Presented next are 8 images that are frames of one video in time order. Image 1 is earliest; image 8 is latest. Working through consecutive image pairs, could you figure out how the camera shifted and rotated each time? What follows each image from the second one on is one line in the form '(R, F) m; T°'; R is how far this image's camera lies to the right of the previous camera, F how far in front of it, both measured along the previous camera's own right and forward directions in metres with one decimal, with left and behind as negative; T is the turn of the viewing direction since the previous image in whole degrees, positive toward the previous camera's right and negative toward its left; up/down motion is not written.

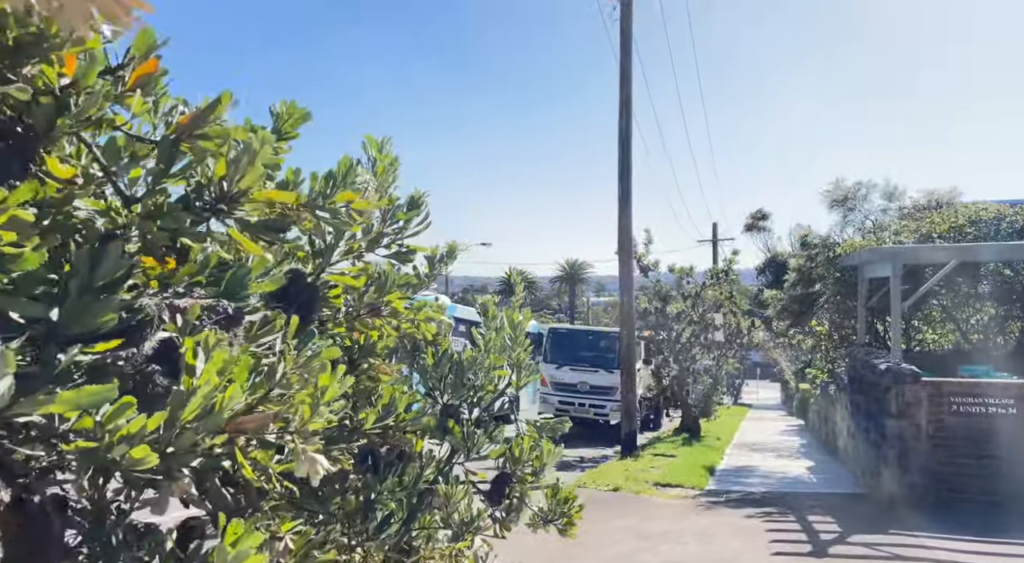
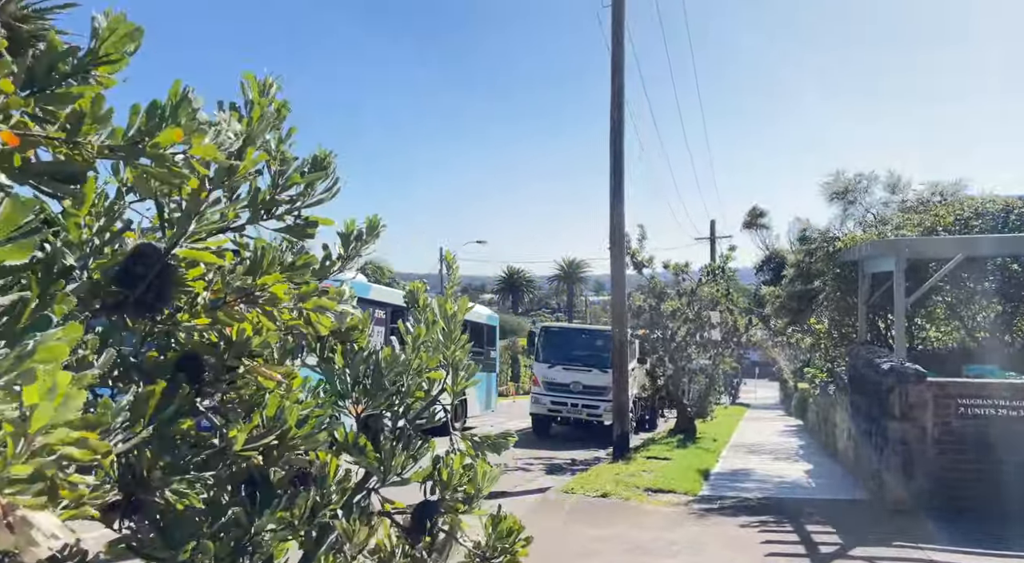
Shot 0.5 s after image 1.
(+0.2, +0.5) m; 0°
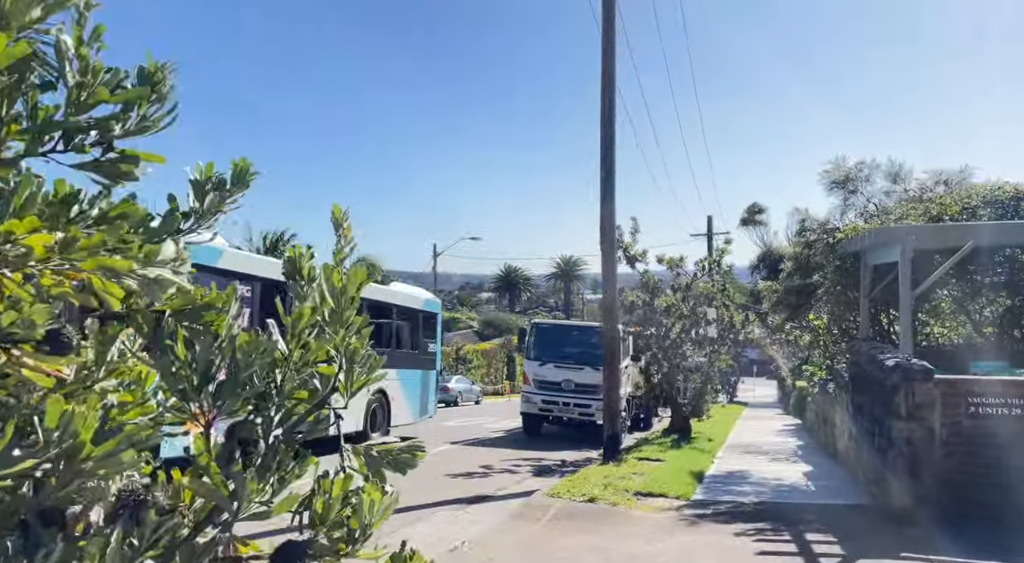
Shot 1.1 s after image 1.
(+0.2, +0.6) m; 0°
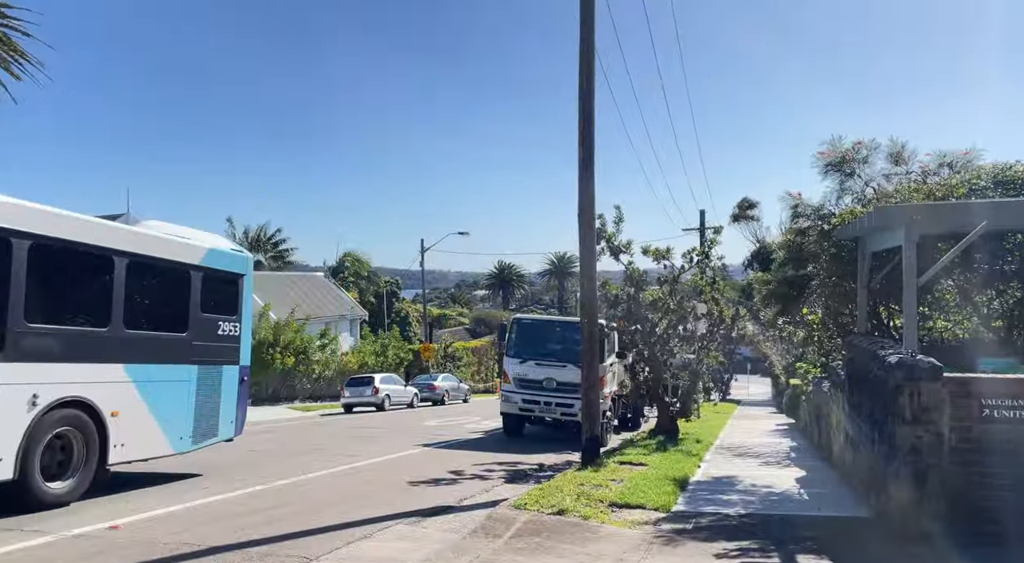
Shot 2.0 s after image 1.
(+0.4, +1.0) m; 0°
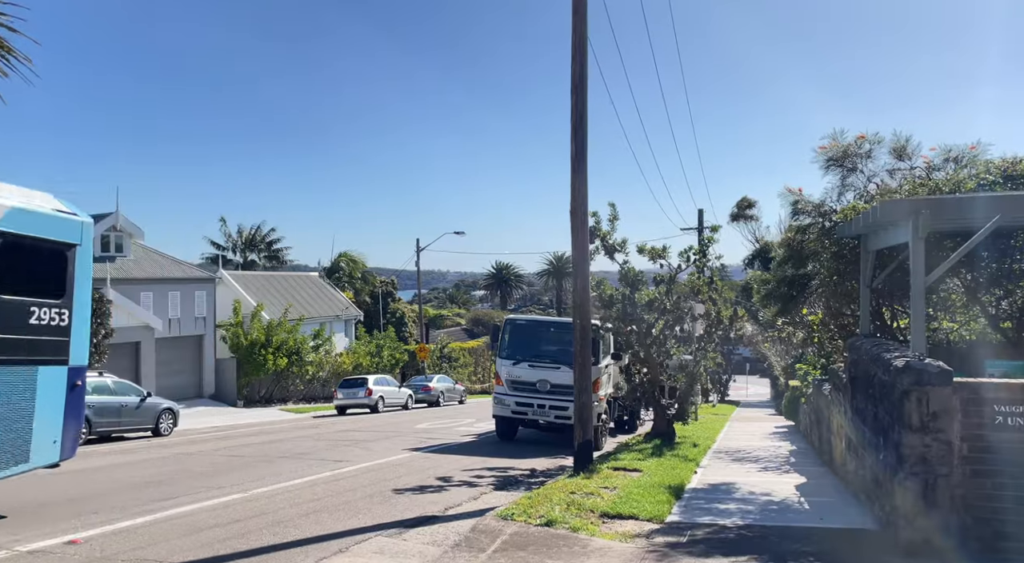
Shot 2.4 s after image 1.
(+0.1, +0.4) m; 0°
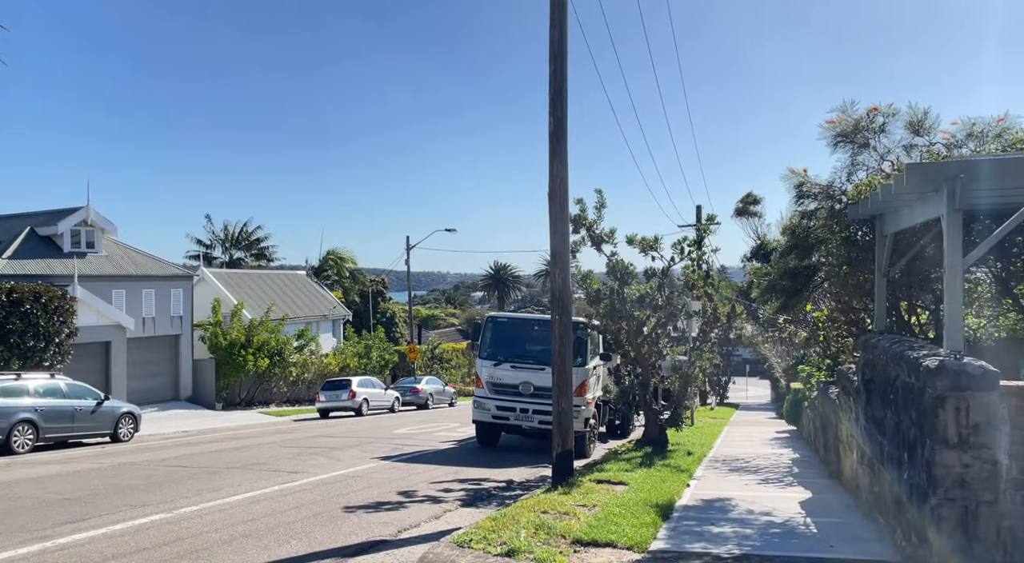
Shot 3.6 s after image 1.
(+0.4, +1.3) m; 0°
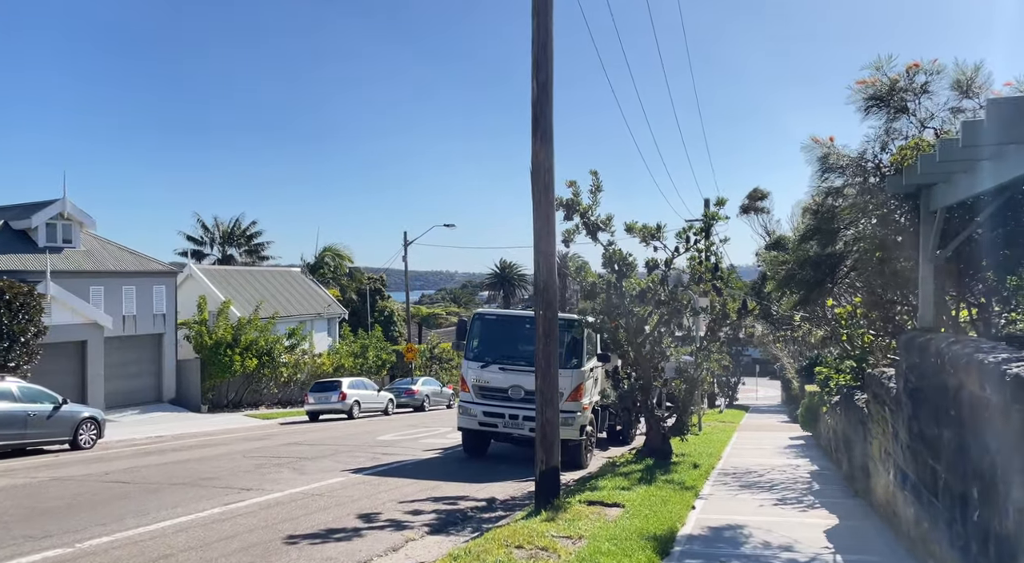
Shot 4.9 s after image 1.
(+0.4, +1.5) m; -1°
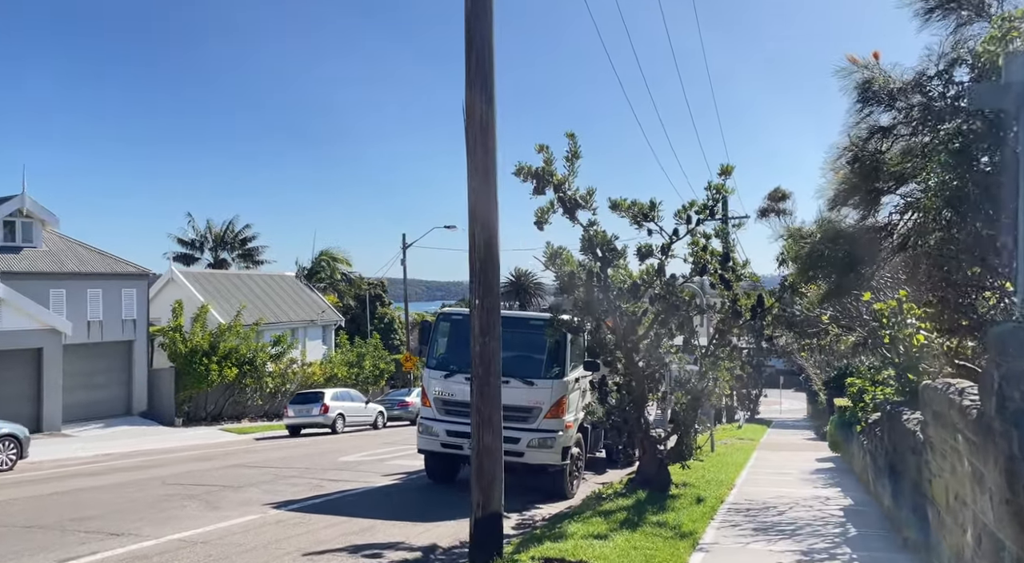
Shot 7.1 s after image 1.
(+0.8, +2.6) m; -1°
